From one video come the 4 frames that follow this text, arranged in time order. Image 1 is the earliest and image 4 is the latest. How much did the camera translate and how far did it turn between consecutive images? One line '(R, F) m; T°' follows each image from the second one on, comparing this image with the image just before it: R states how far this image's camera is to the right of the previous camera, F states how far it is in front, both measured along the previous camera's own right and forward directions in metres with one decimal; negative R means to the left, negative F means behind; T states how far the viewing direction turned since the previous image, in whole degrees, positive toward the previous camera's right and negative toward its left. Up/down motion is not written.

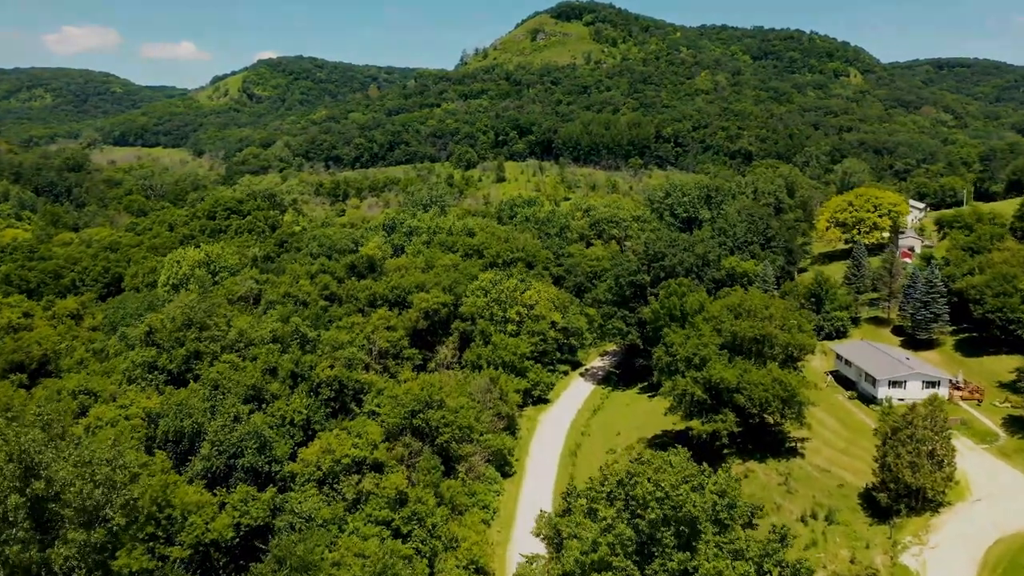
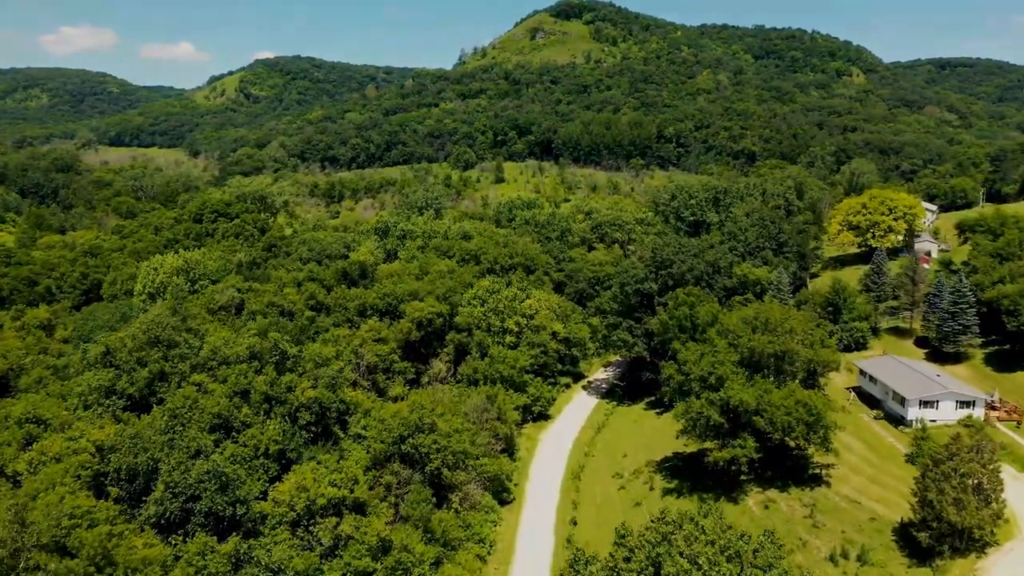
(+0.1, +3.8) m; 0°
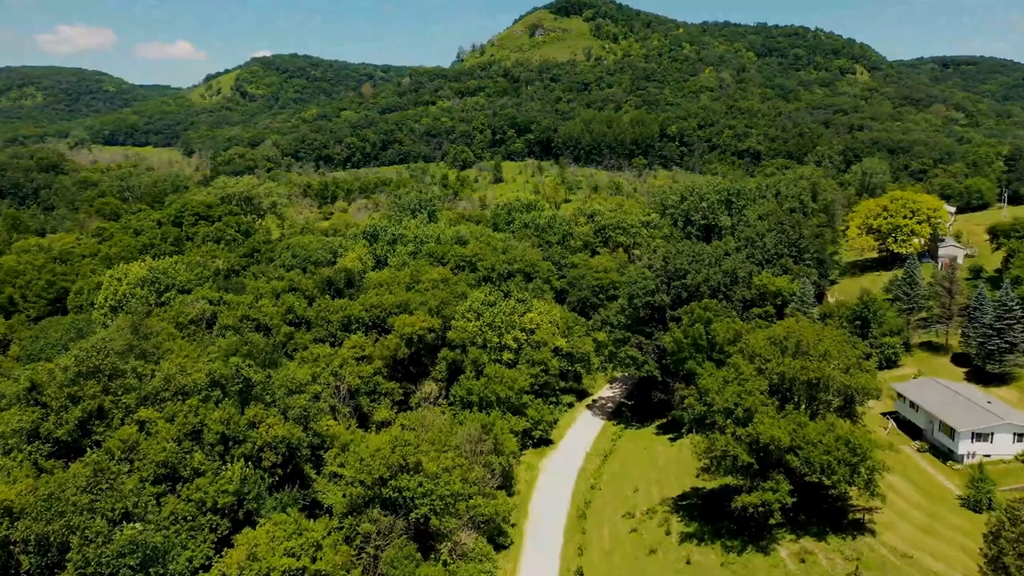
(+0.1, +5.3) m; 0°
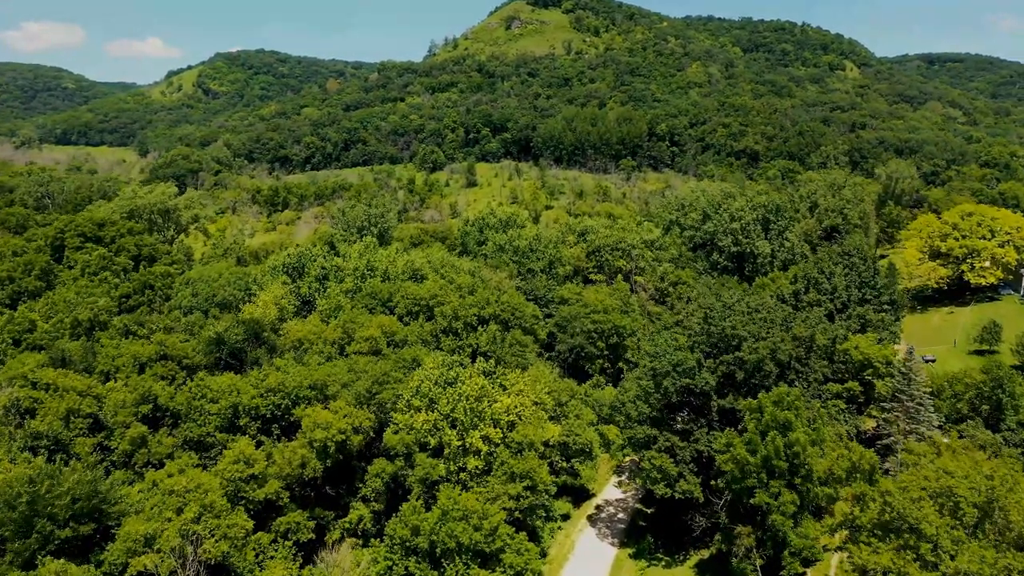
(+0.6, +18.3) m; +2°
